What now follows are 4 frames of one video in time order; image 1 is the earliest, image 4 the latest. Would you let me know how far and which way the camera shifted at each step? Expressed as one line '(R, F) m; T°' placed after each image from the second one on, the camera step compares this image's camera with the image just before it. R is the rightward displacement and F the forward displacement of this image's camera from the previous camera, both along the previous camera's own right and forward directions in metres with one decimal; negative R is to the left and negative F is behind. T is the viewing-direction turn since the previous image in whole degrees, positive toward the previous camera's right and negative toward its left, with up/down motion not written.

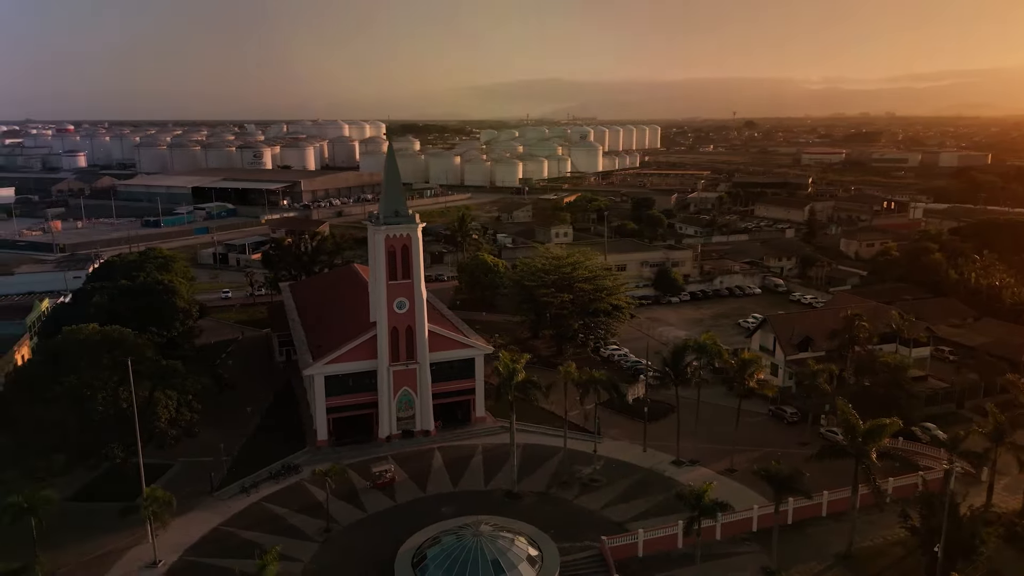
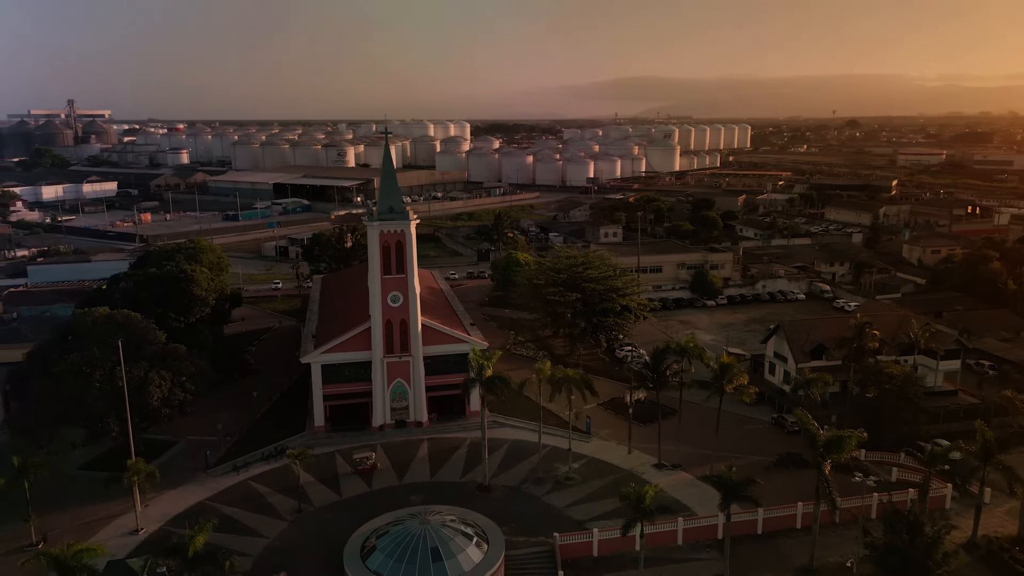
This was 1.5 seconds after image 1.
(+4.3, -0.2) m; -7°
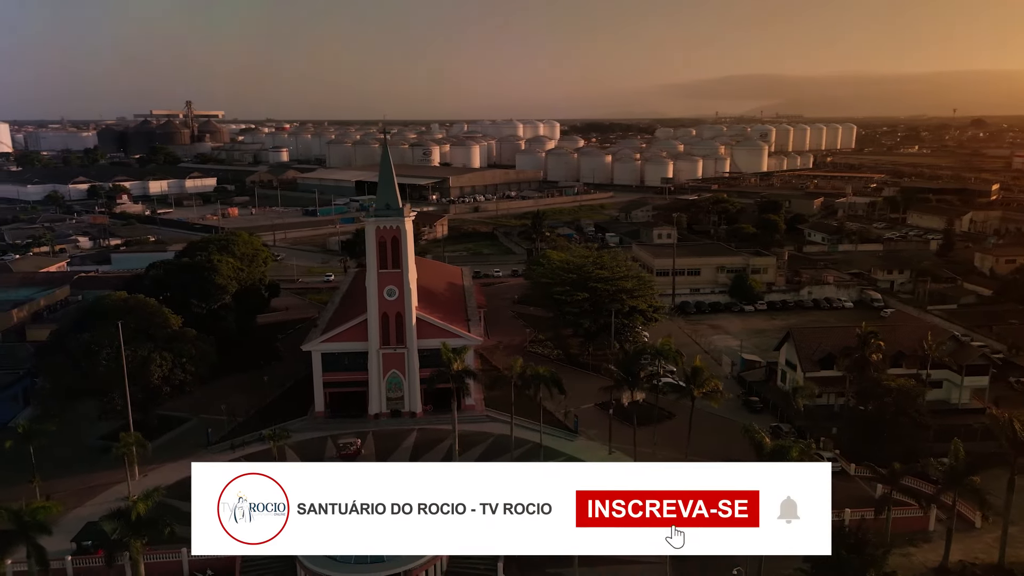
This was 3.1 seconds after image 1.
(+4.7, -0.2) m; -7°
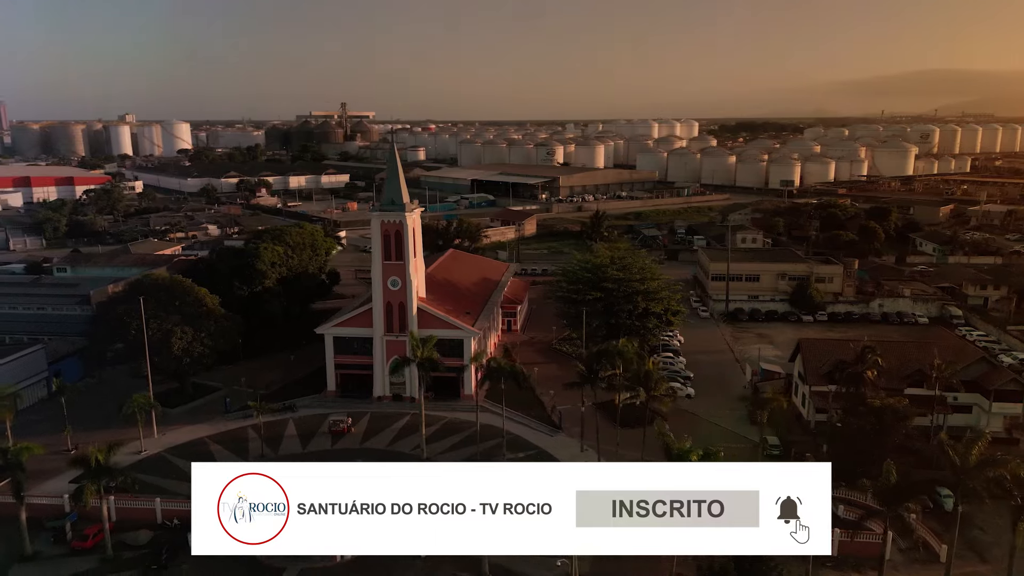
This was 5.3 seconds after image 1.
(+7.0, -0.3) m; -11°
